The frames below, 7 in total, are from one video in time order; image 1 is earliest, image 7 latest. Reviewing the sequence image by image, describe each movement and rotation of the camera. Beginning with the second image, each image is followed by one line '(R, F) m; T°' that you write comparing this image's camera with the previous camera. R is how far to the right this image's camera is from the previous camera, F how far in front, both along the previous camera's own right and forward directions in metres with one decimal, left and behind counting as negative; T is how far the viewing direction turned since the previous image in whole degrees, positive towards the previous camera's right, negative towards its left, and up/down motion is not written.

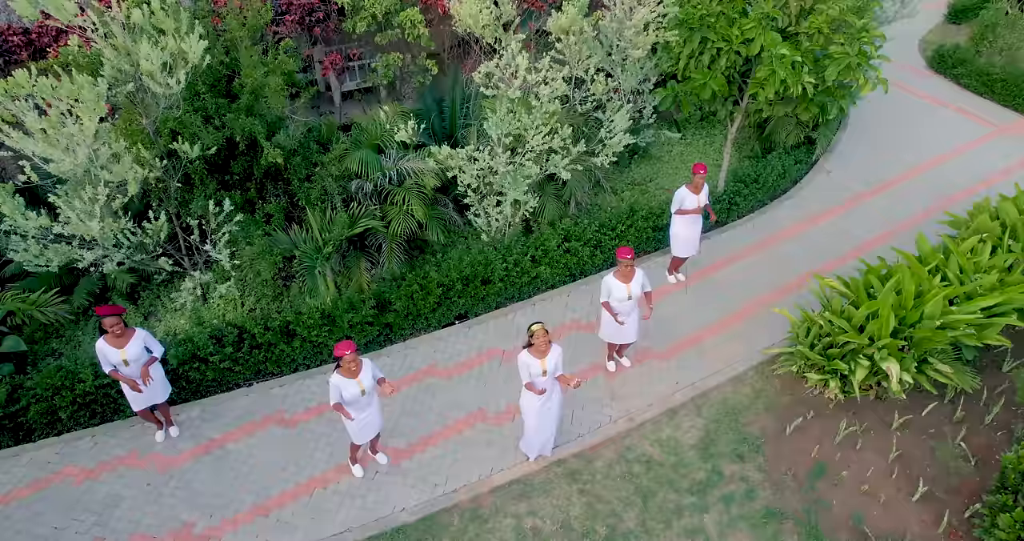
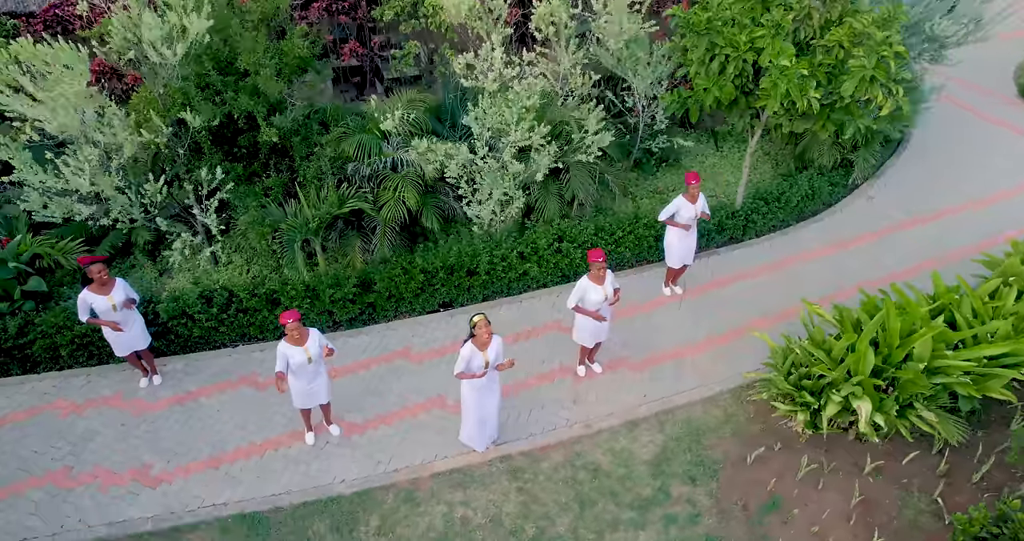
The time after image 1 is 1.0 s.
(+1.2, 0.0) m; -7°
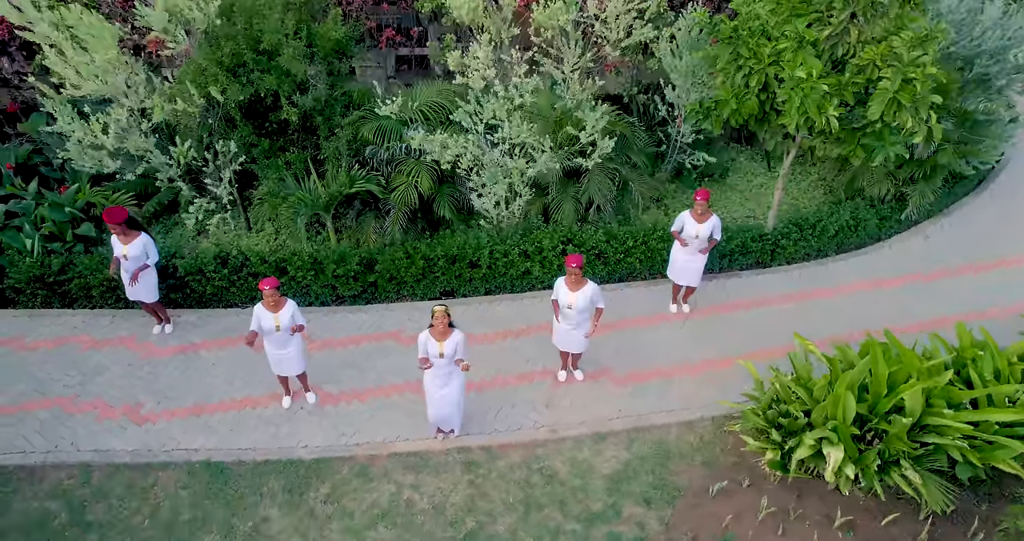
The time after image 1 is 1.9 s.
(+1.1, +0.1) m; -8°
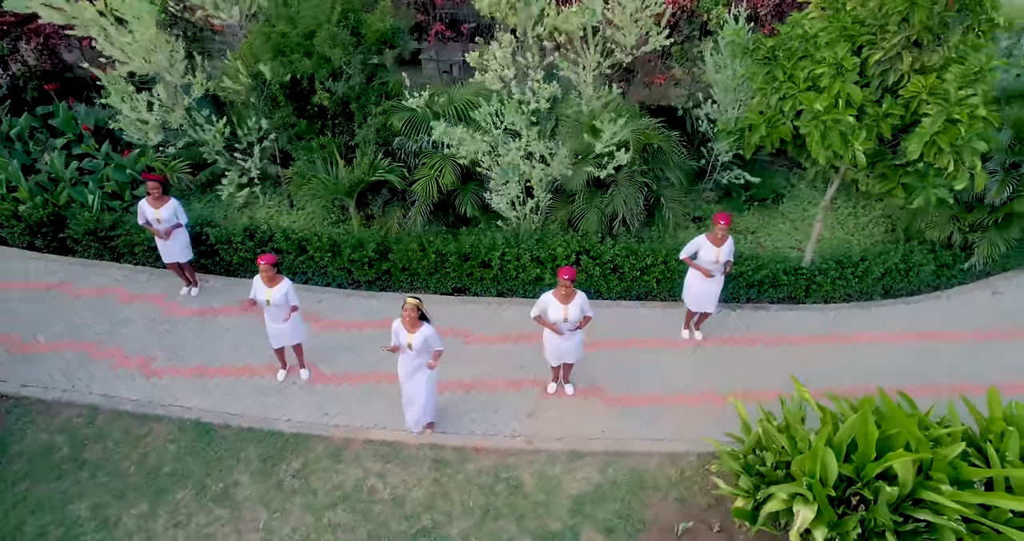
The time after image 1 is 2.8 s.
(+1.0, +0.1) m; -8°
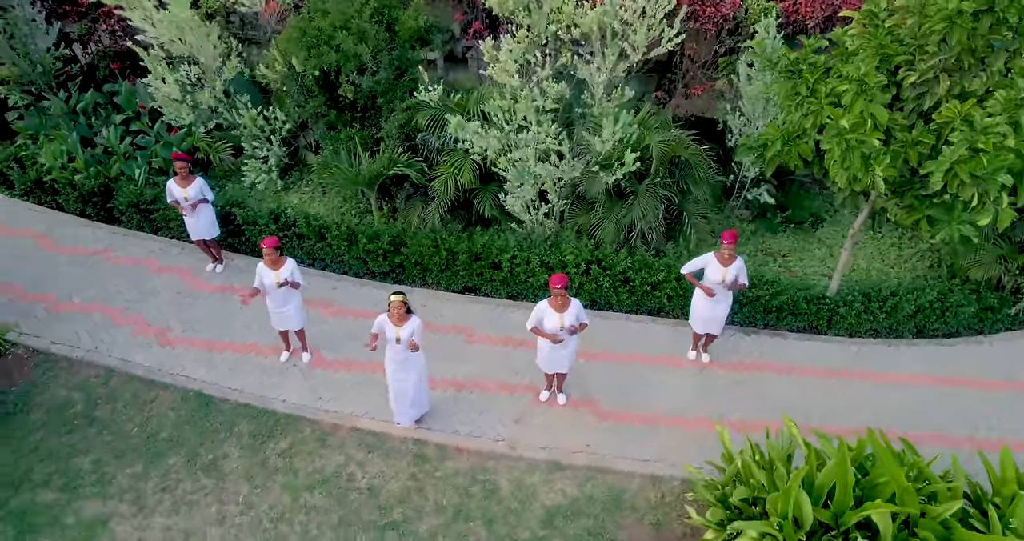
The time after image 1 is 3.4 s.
(+0.7, +0.1) m; -6°
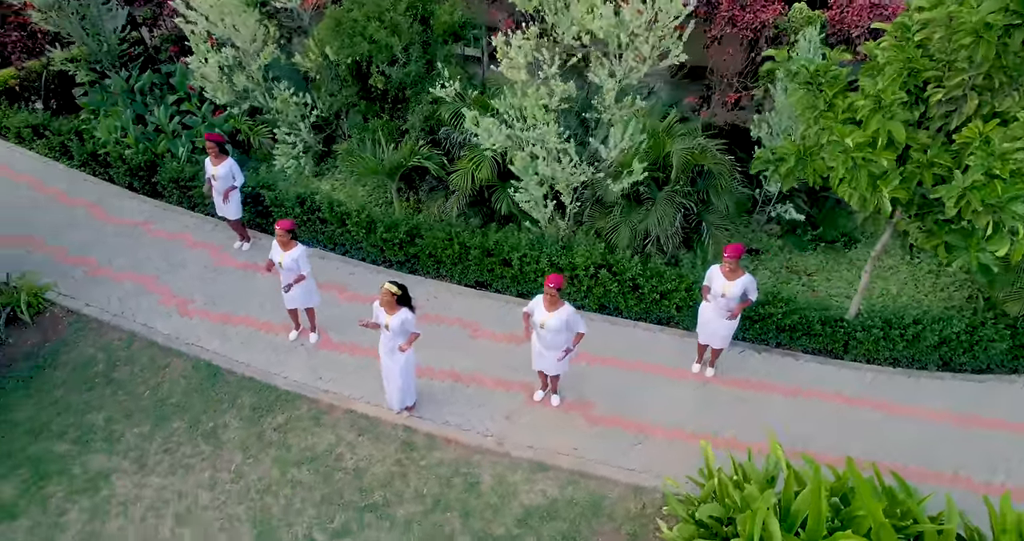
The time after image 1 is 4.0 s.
(+0.6, 0.0) m; -5°
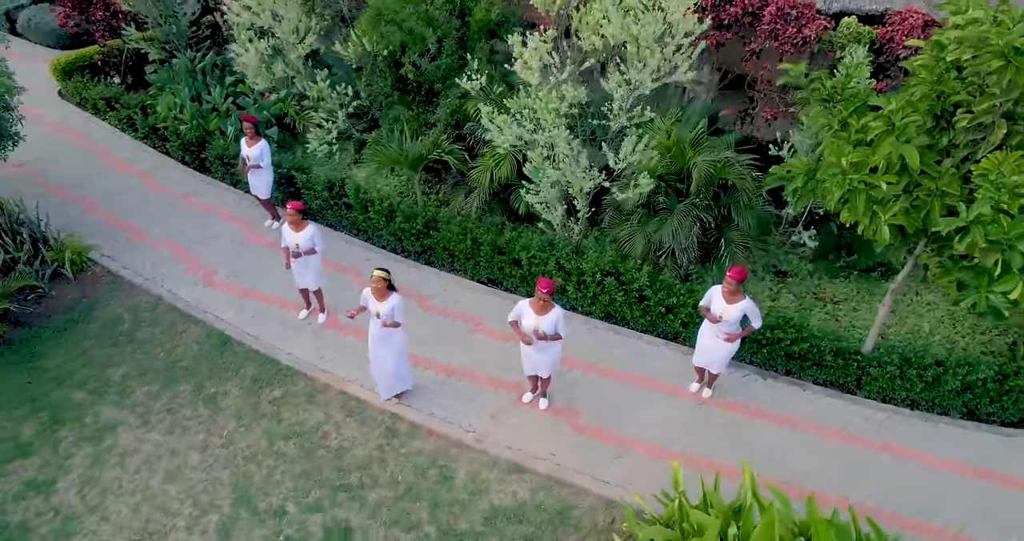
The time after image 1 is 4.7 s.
(+0.7, 0.0) m; -6°
